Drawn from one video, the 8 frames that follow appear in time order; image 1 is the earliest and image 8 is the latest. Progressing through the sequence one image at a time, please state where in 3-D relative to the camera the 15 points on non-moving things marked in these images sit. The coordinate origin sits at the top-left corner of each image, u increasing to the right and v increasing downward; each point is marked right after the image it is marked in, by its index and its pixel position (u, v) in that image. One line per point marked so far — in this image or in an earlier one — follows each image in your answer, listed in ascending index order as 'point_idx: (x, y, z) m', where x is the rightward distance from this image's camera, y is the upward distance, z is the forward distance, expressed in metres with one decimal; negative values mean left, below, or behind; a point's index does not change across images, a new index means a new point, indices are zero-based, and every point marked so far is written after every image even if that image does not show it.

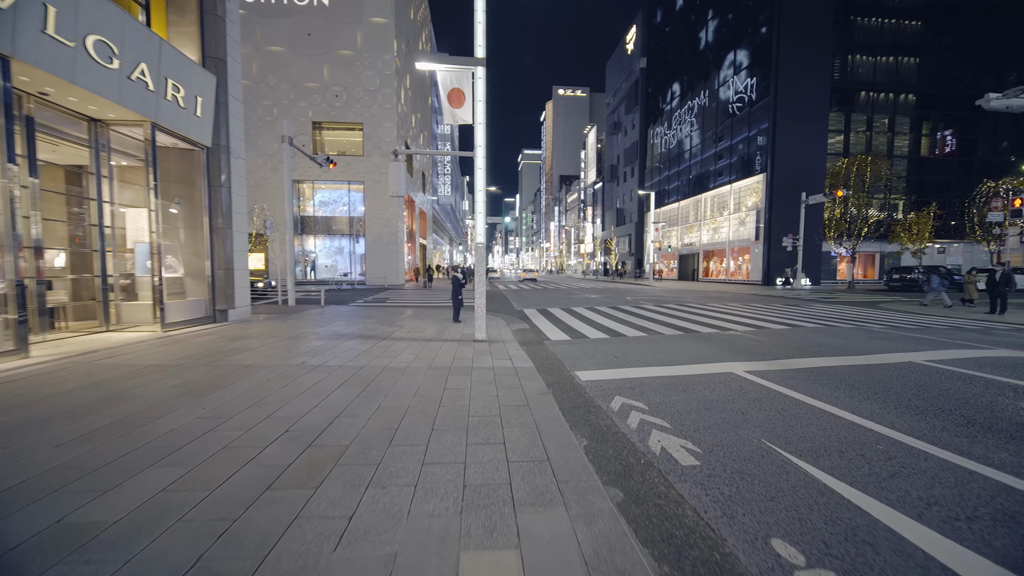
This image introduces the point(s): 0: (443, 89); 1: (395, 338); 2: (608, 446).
0: (-1.5, +4.3, +7.9) m
1: (-2.6, -1.1, +8.1) m
2: (+0.9, -1.5, +3.4) m
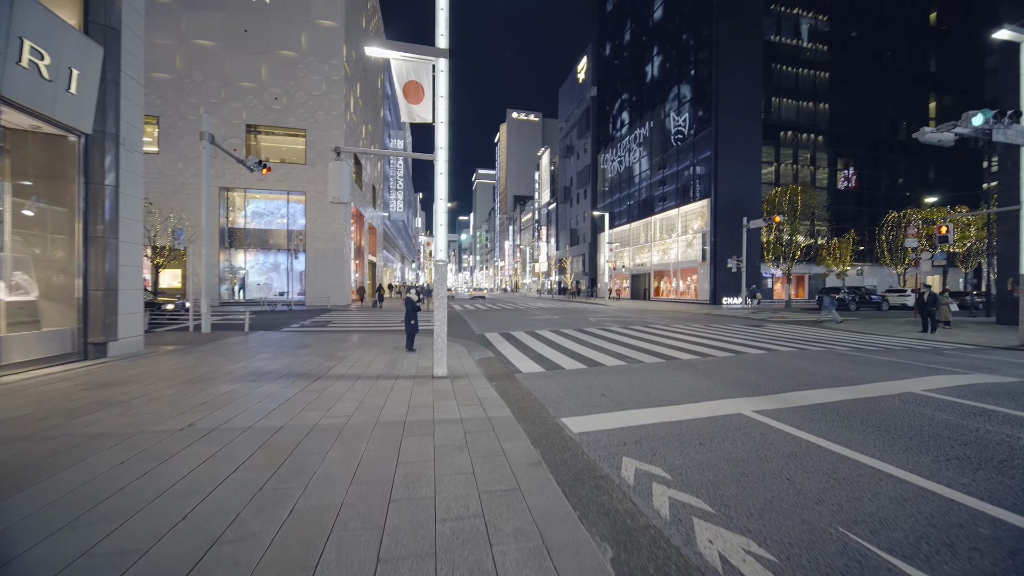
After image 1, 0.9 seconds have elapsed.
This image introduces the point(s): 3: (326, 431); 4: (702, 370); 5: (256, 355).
0: (-2.2, +3.8, +6.8) m
1: (-3.2, -1.6, +6.6) m
2: (+0.8, -1.7, +2.3) m
3: (-2.0, -1.5, +3.9) m
4: (+3.8, -1.6, +7.2) m
5: (-6.0, -1.6, +8.5) m
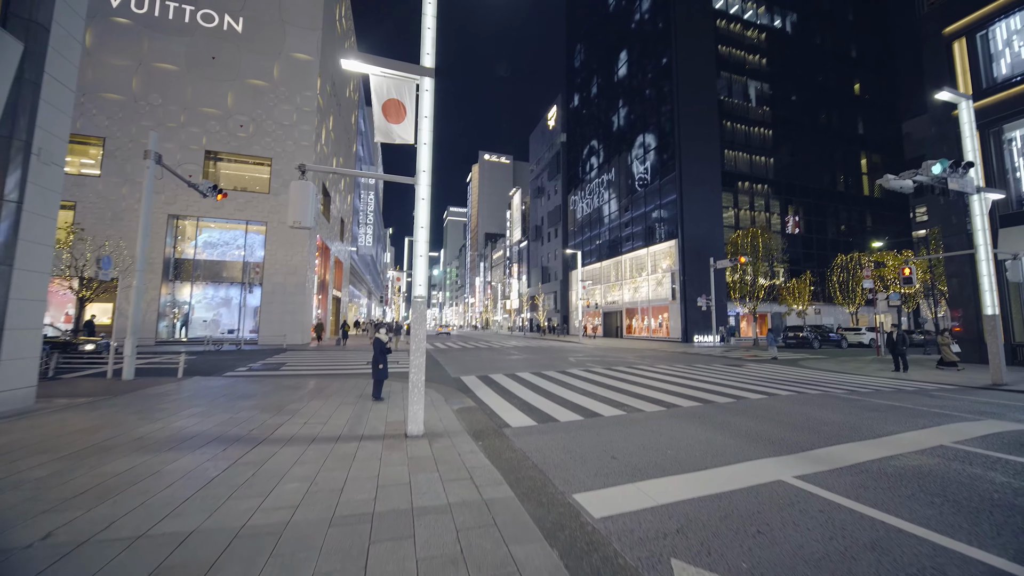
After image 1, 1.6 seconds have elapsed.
0: (-2.3, +3.2, +6.1) m
1: (-3.4, -2.2, +5.3) m
2: (+1.0, -1.9, +1.4) m
3: (-1.9, -1.9, +2.7) m
4: (+3.5, -2.4, +6.5) m
5: (-6.3, -2.3, +7.0) m
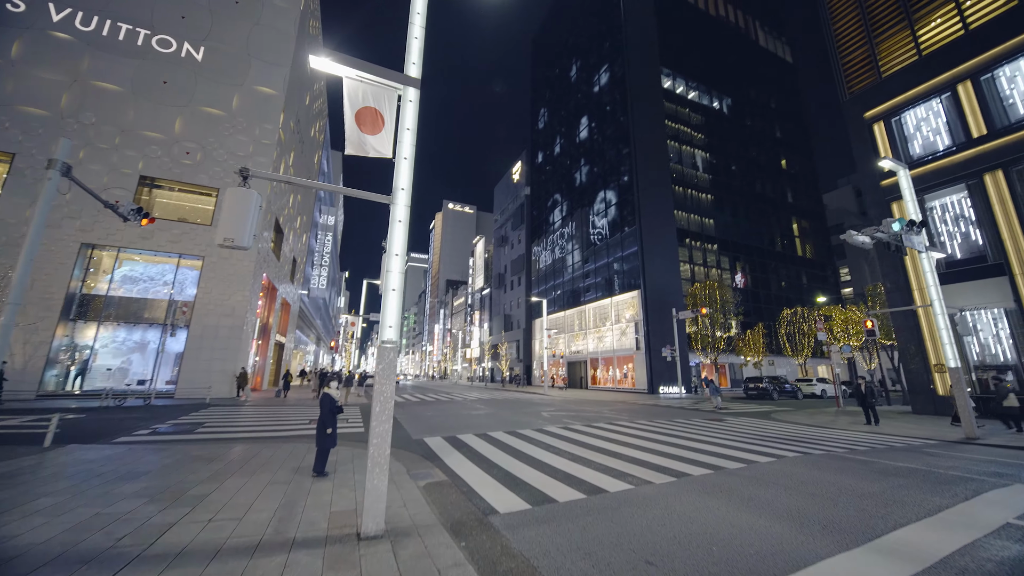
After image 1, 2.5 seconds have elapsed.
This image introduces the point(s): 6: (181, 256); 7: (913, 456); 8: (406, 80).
0: (-2.4, +2.6, +5.2) m
1: (-3.4, -2.6, +3.5) m
2: (+1.4, -1.9, +0.2) m
3: (-1.6, -2.0, +1.2) m
4: (+3.3, -3.1, +5.5) m
5: (-6.5, -2.9, +4.9) m
6: (-18.1, +1.7, +19.8) m
7: (+9.4, -3.9, +8.5) m
8: (-1.5, +3.0, +5.3) m
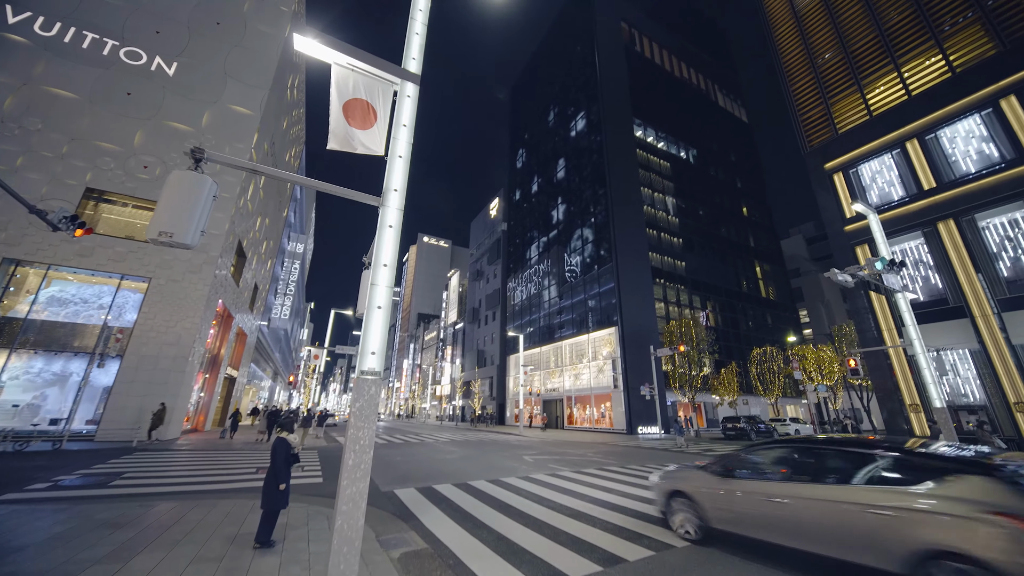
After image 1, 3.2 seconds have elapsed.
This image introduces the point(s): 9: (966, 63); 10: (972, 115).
0: (-2.2, +2.4, +4.5) m
1: (-3.2, -2.6, +2.3) m
2: (+1.9, -1.8, -0.6) m
3: (-1.3, -1.8, +0.2) m
4: (+3.3, -3.5, +4.7) m
5: (-6.4, -2.9, +3.4) m
6: (-19.0, +0.5, +17.8) m
7: (+9.1, -4.8, +8.0) m
8: (-1.4, +2.8, +4.7) m
9: (+21.3, +10.5, +17.0) m
10: (+21.0, +7.9, +16.6) m
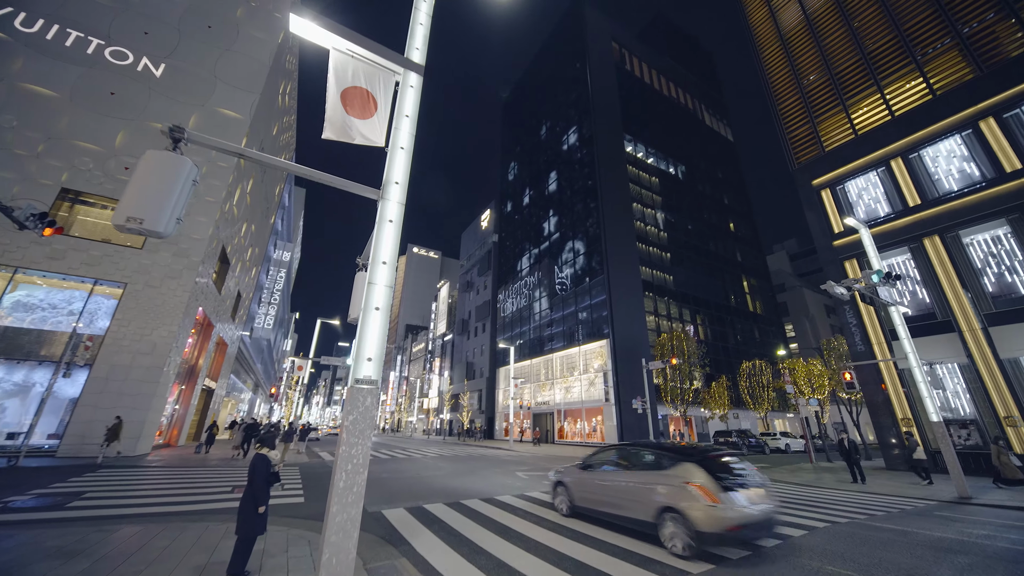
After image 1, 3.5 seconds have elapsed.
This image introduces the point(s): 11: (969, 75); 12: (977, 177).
0: (-2.1, +2.4, +4.2) m
1: (-3.1, -2.5, +1.8) m
2: (+2.1, -1.6, -0.9) m
3: (-1.1, -1.7, -0.2) m
4: (+3.4, -3.6, +4.3) m
5: (-6.3, -2.8, +2.8) m
6: (-19.3, +0.3, +16.9) m
7: (+9.0, -5.0, +7.8) m
8: (-1.3, +2.8, +4.5) m
9: (+21.1, +9.8, +17.7) m
10: (+20.8, +7.2, +17.2) m
11: (+21.6, +10.1, +17.2) m
12: (+20.9, +5.0, +16.4) m
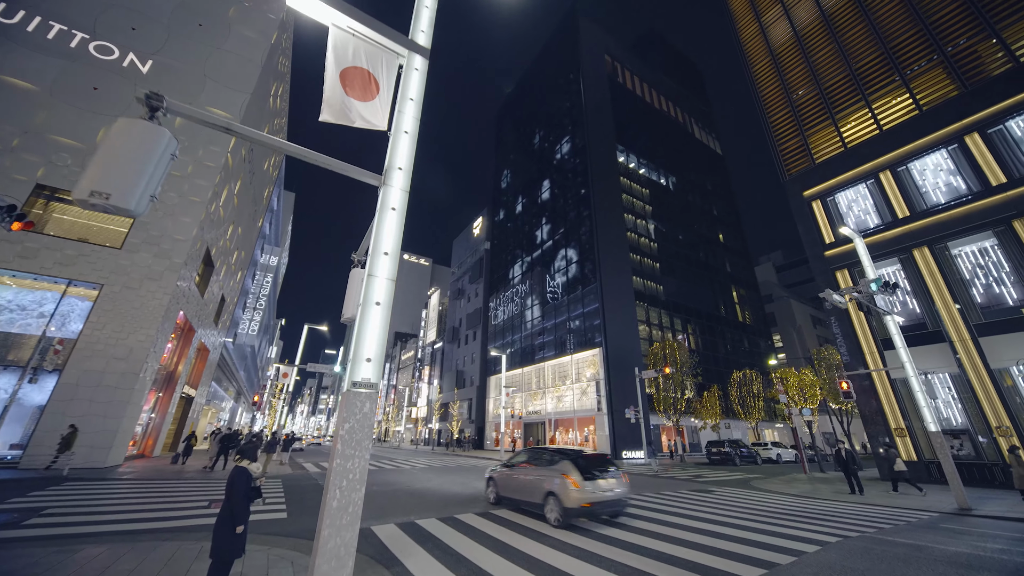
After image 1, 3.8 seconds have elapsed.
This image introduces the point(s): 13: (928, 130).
0: (-1.9, +2.4, +3.9) m
1: (-2.9, -2.4, +1.3) m
2: (+2.3, -1.5, -1.2) m
3: (-0.9, -1.5, -0.6) m
4: (+3.4, -3.6, +4.0) m
5: (-6.2, -2.7, +2.2) m
6: (-19.5, +0.2, +16.1) m
7: (+9.0, -5.2, +7.6) m
8: (-1.1, +2.8, +4.2) m
9: (+20.9, +9.3, +18.2) m
10: (+20.7, +6.7, +17.6) m
11: (+21.5, +9.6, +17.7) m
12: (+20.8, +4.5, +16.7) m
13: (+20.4, +7.7, +17.8) m
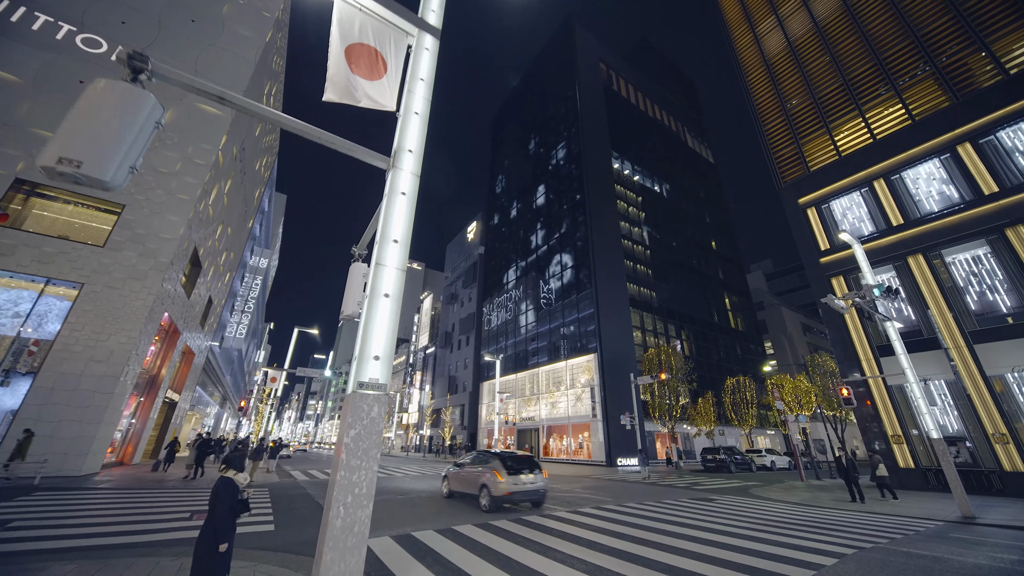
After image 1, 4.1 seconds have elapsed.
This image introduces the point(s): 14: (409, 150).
0: (-1.8, +2.5, +3.6) m
1: (-2.7, -2.2, +0.9) m
2: (+2.6, -1.4, -1.5) m
3: (-0.6, -1.4, -0.9) m
4: (+3.6, -3.6, +3.8) m
5: (-6.0, -2.5, +1.8) m
6: (-19.6, +0.3, +15.4) m
7: (+9.0, -5.3, +7.4) m
8: (-1.0, +2.9, +3.9) m
9: (+20.9, +8.9, +18.4) m
10: (+20.6, +6.3, +17.8) m
11: (+21.4, +9.2, +18.0) m
12: (+20.7, +4.2, +16.9) m
13: (+20.3, +7.4, +18.0) m
14: (-1.0, +1.3, +3.3) m
